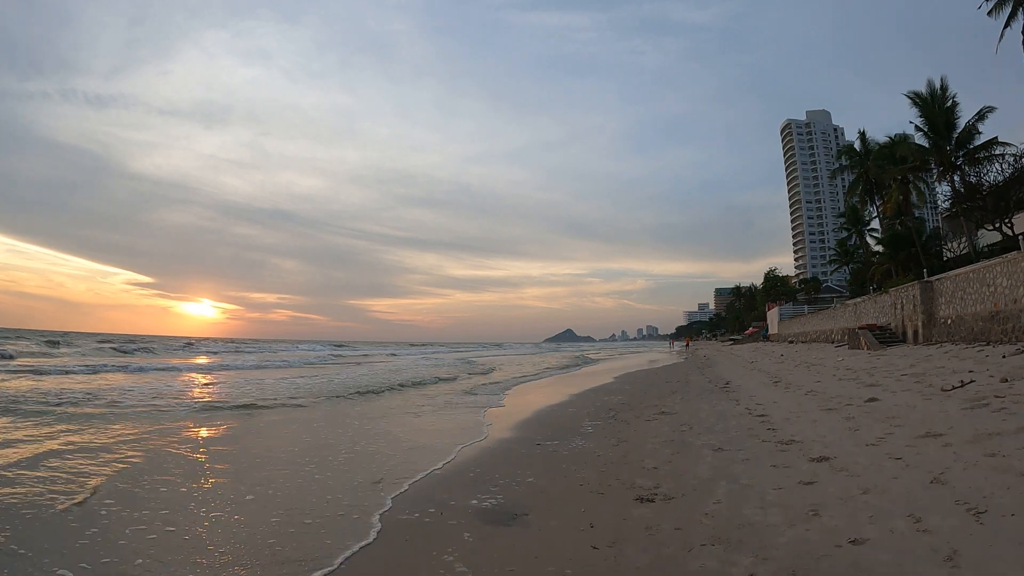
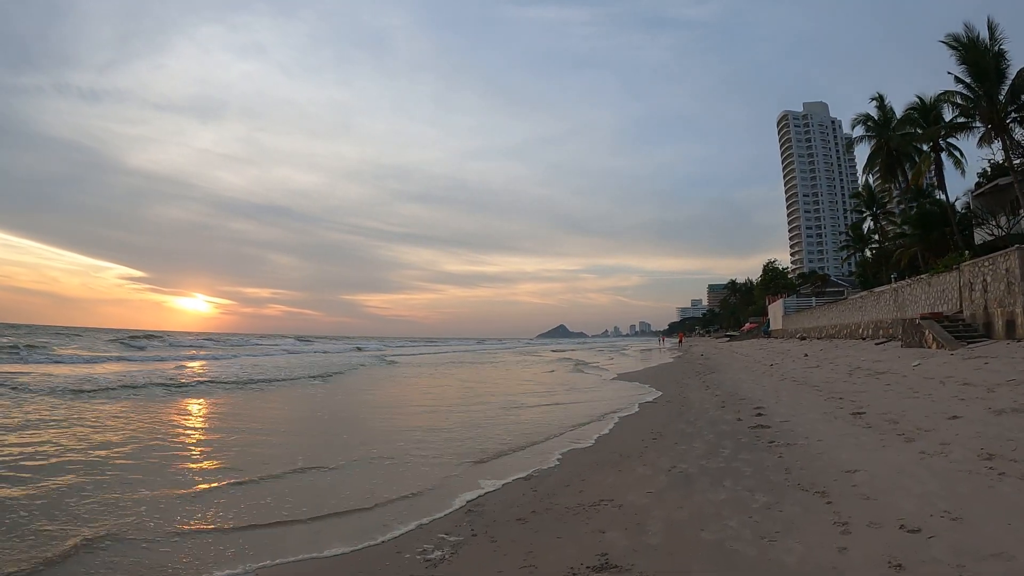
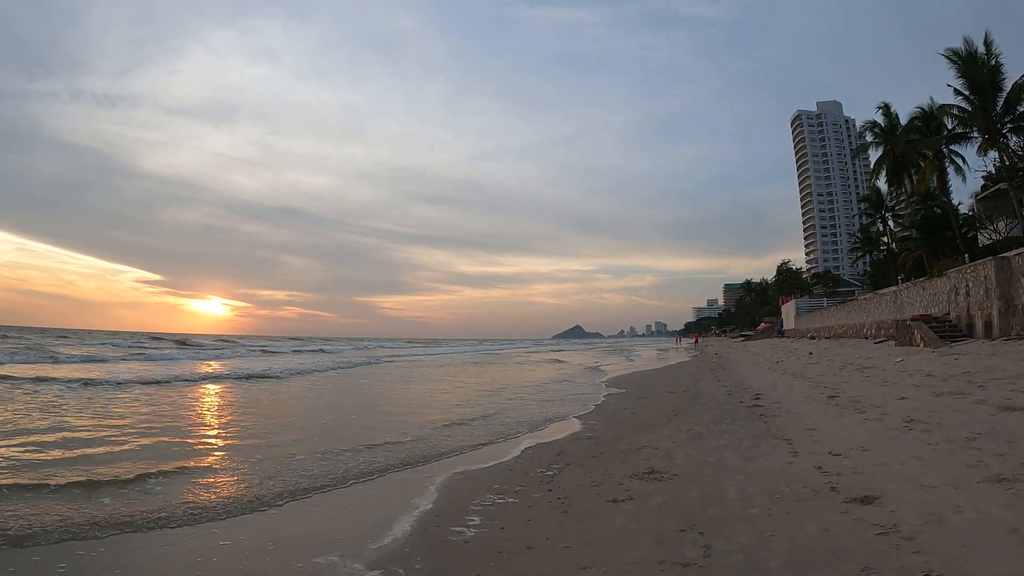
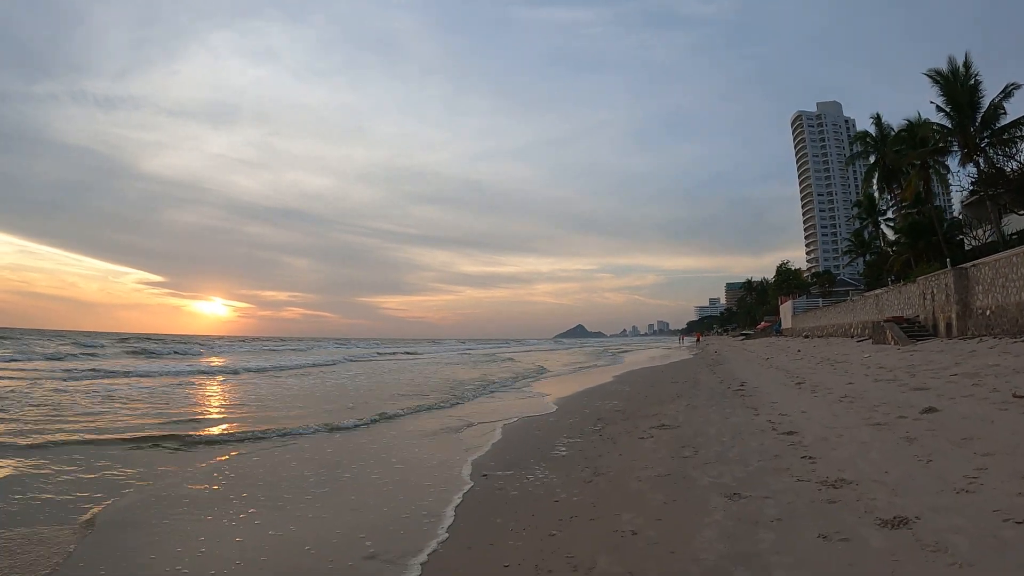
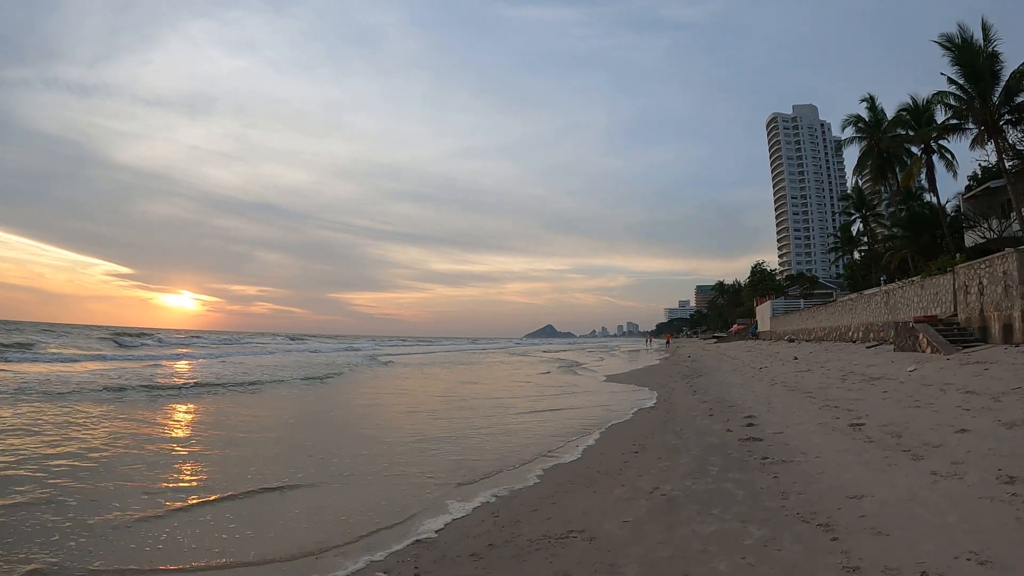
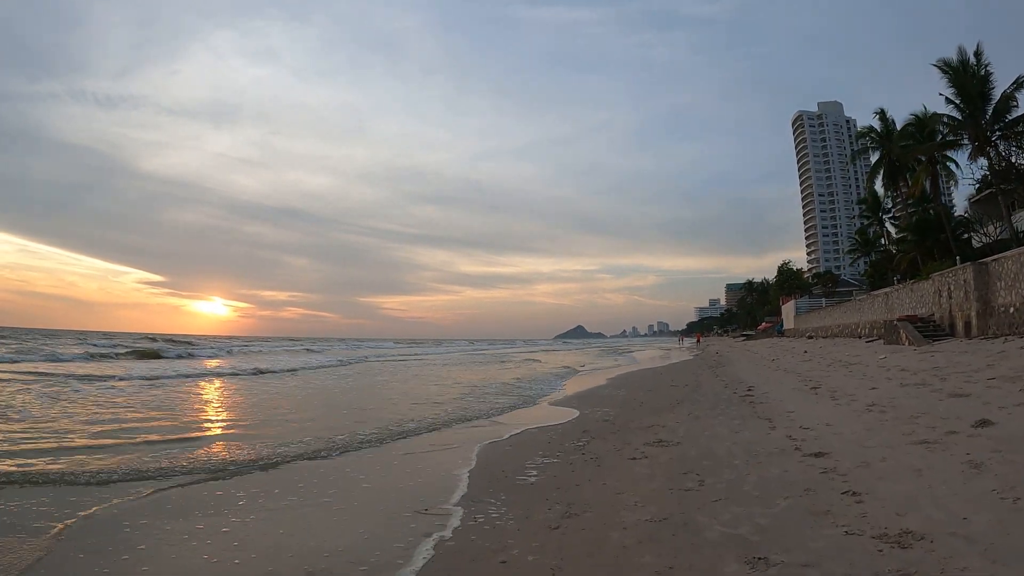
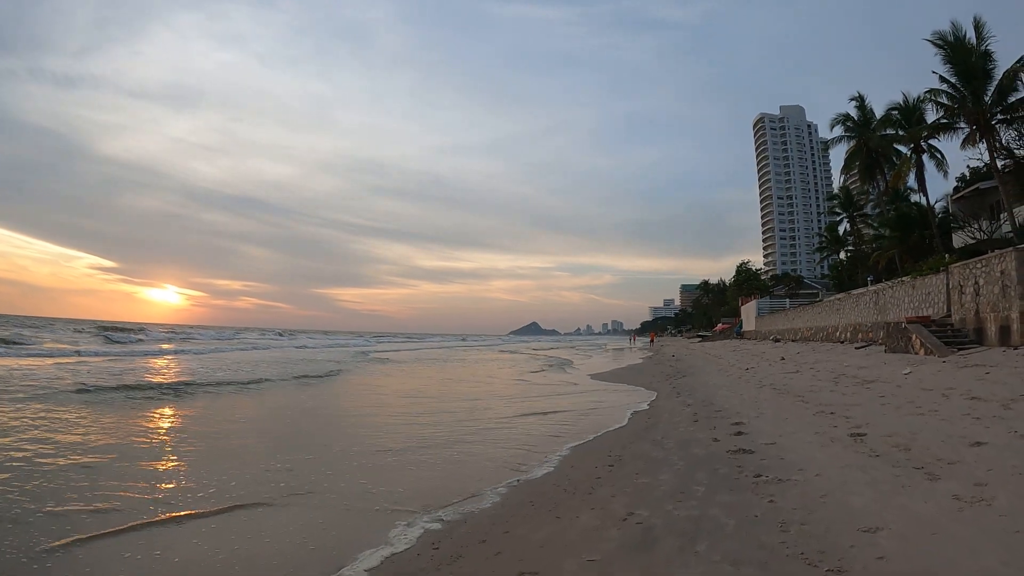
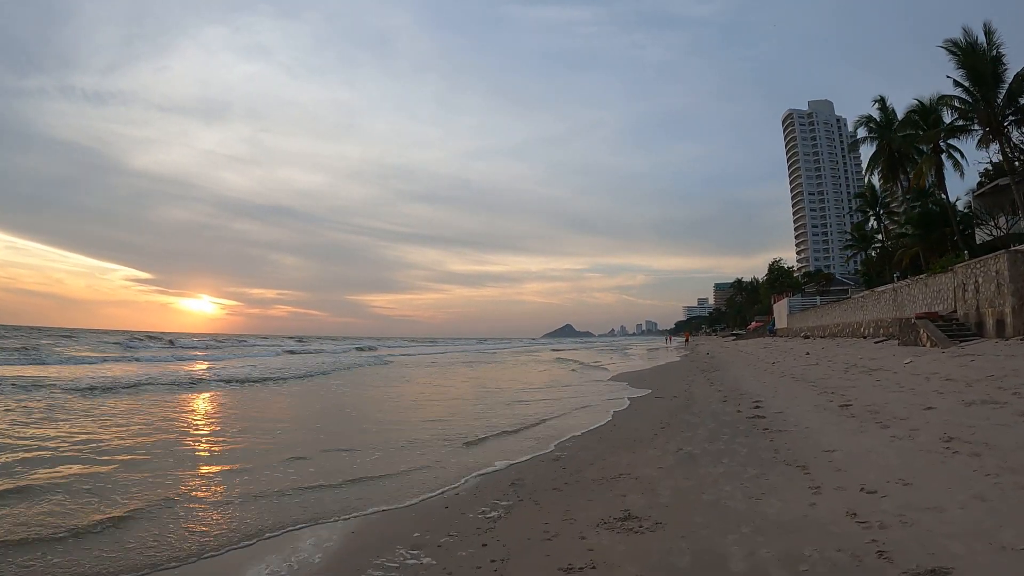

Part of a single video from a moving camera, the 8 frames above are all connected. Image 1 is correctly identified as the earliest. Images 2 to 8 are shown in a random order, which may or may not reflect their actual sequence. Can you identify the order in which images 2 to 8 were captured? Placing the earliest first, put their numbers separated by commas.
4, 6, 3, 8, 2, 5, 7
